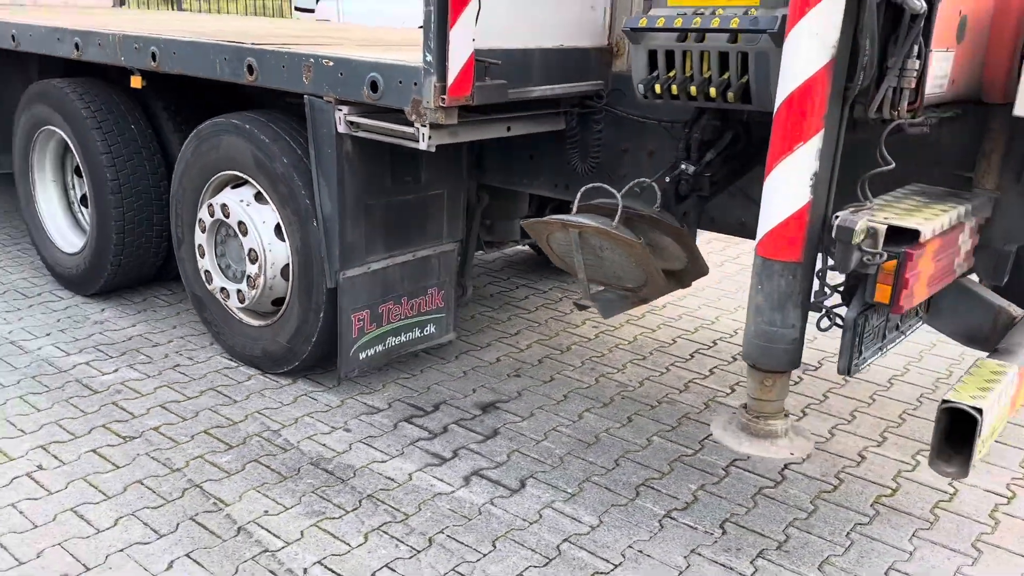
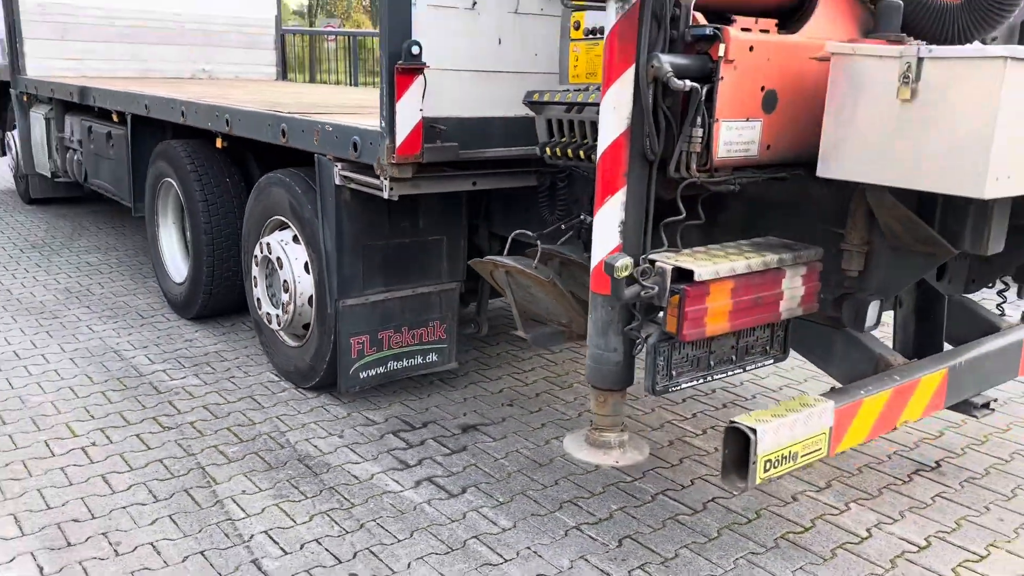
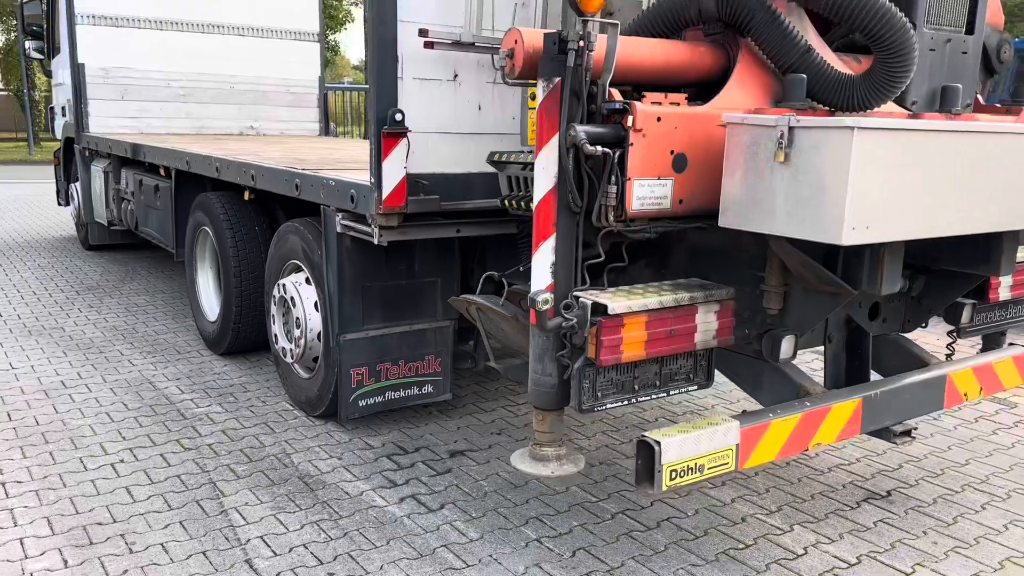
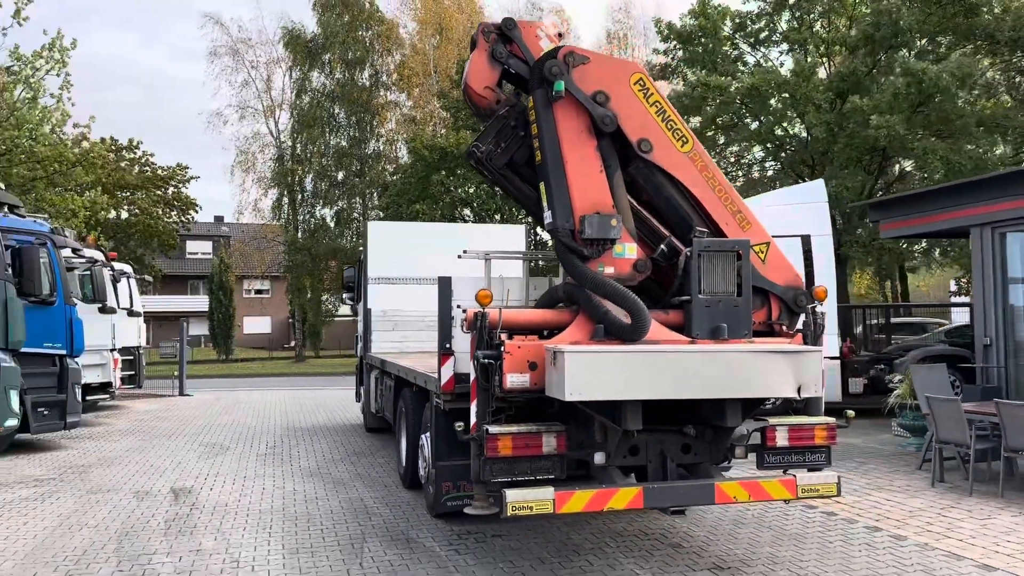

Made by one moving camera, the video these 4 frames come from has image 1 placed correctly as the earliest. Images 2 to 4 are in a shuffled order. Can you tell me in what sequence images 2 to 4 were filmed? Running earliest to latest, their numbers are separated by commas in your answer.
2, 3, 4
